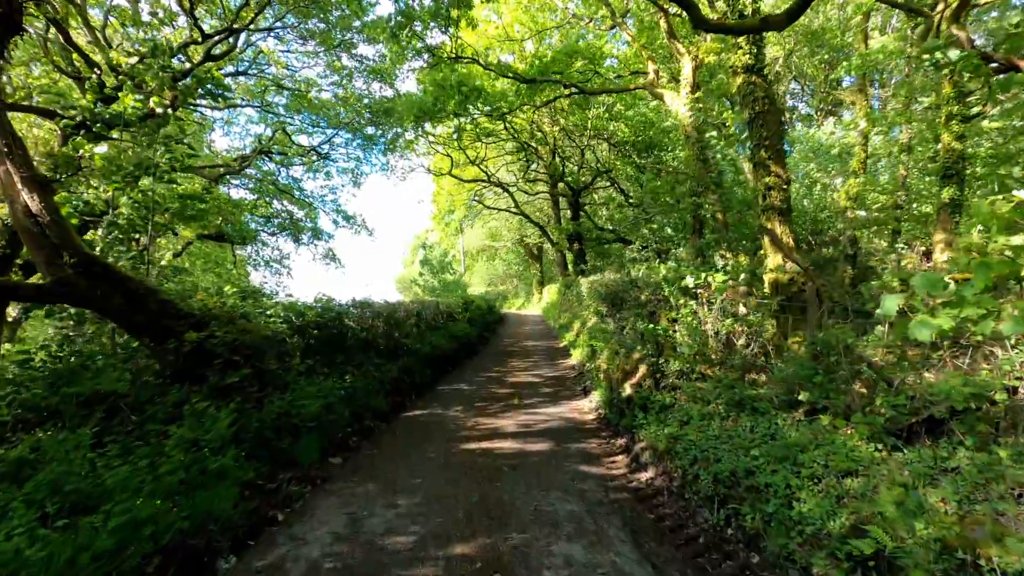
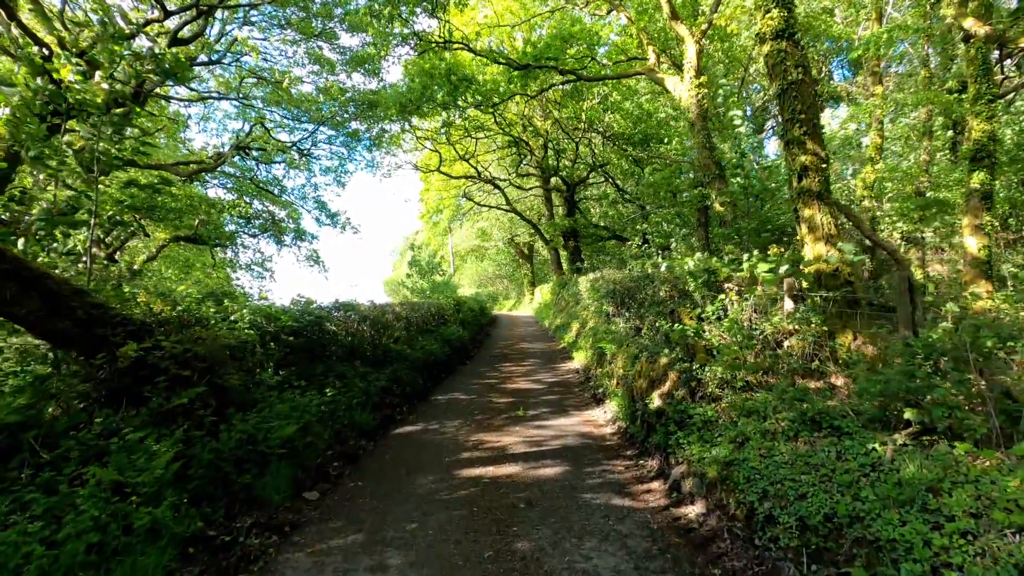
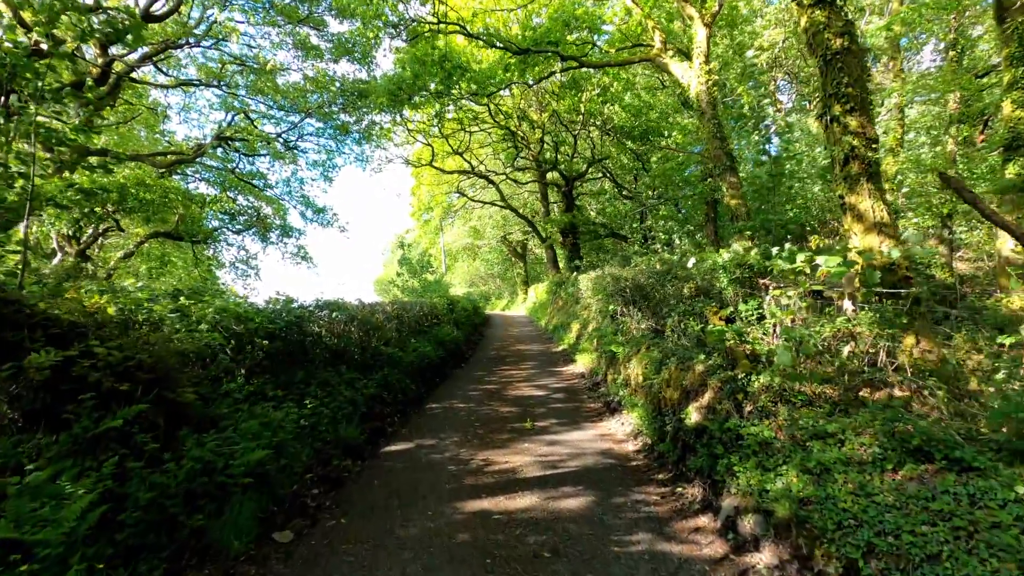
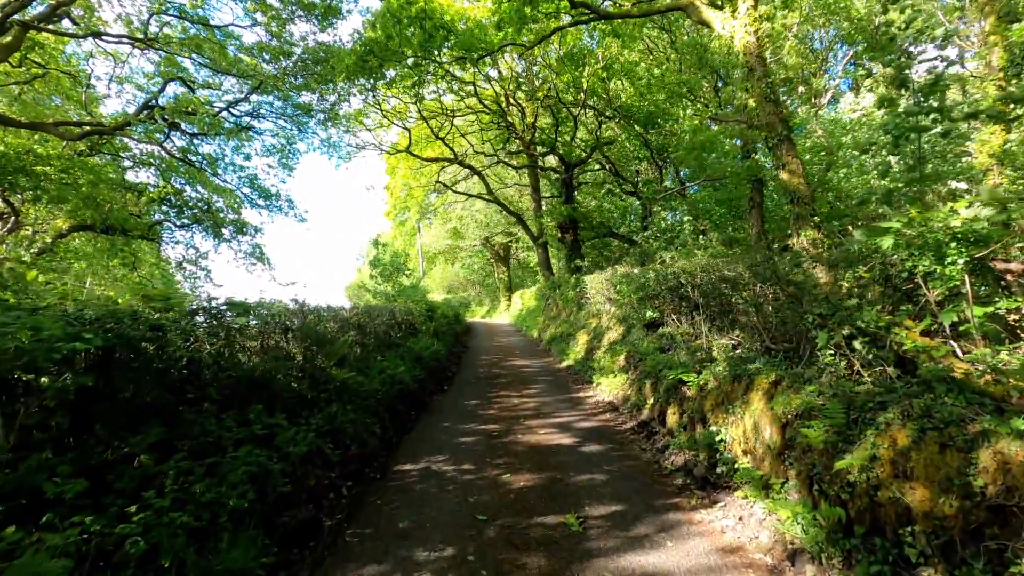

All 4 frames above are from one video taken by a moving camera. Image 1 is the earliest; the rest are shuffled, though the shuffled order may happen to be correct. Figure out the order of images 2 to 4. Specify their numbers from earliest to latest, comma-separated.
2, 3, 4
